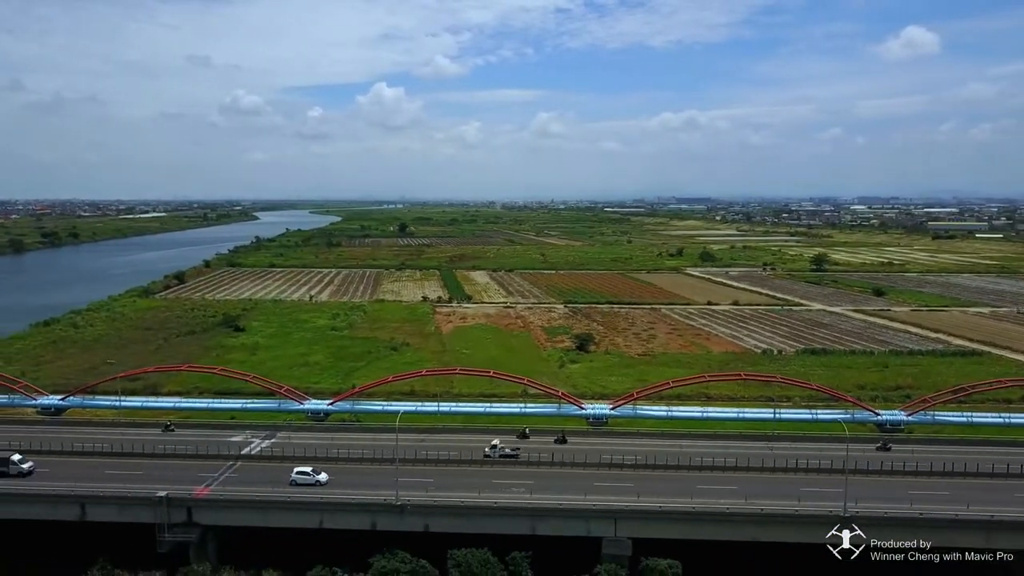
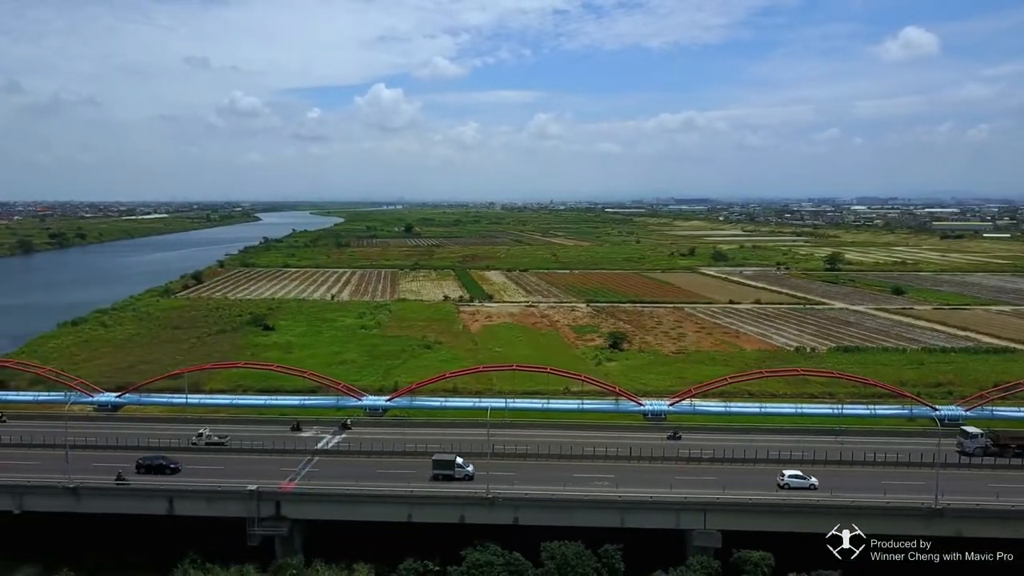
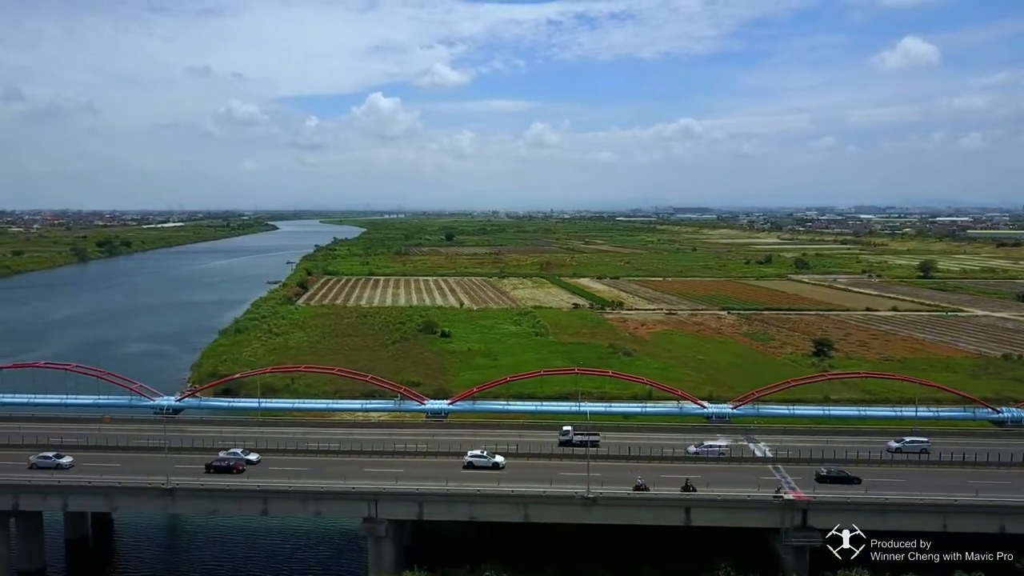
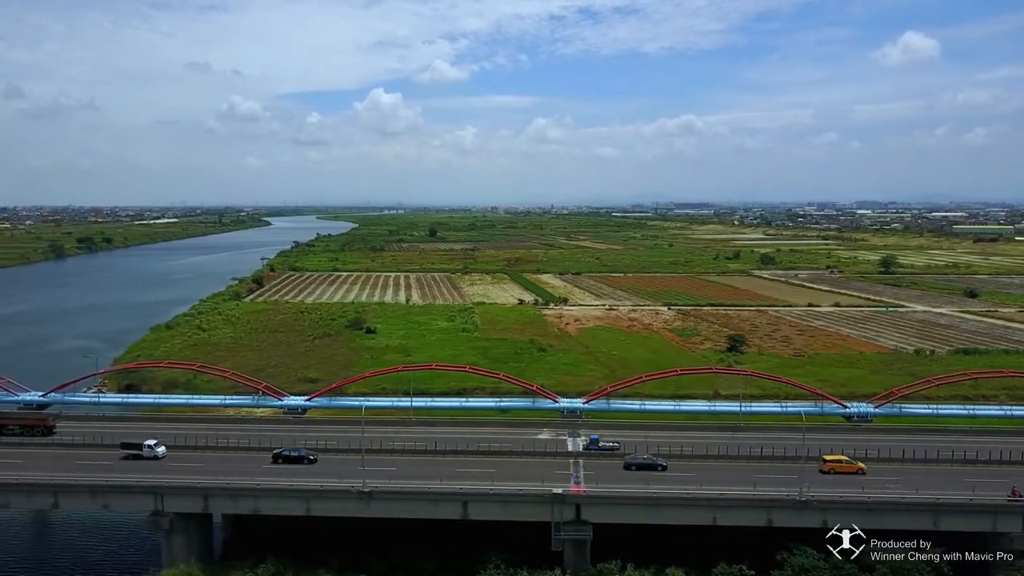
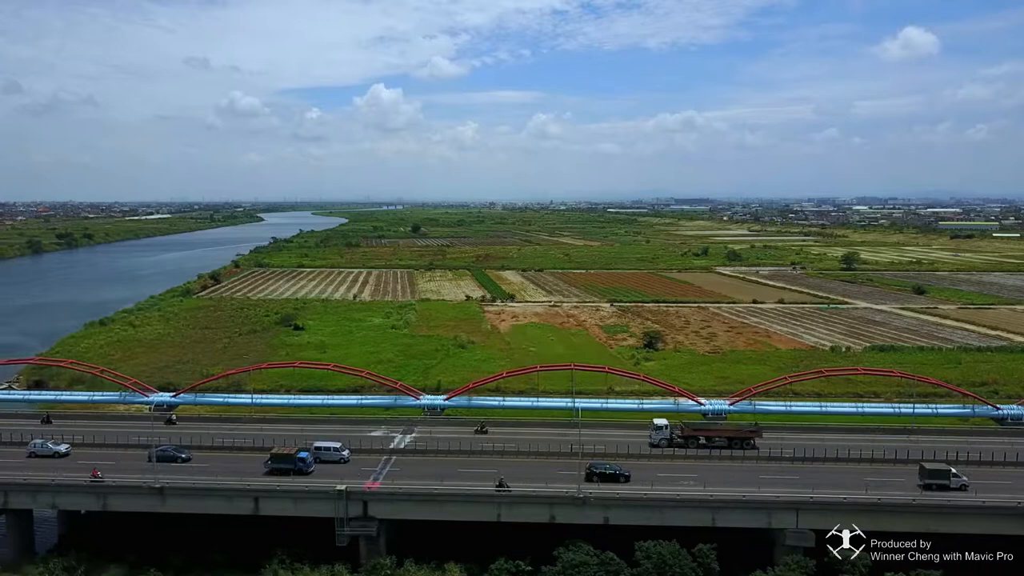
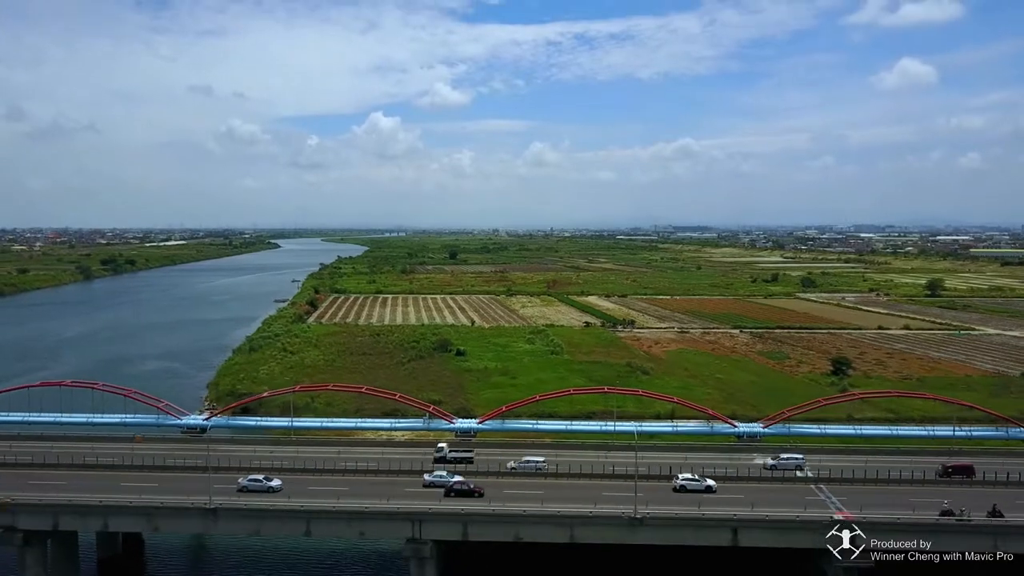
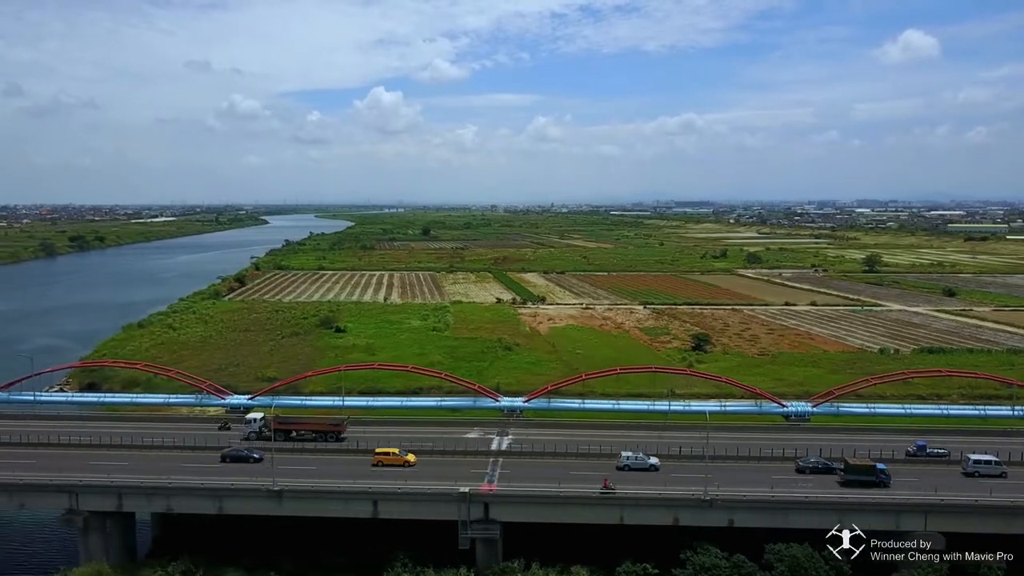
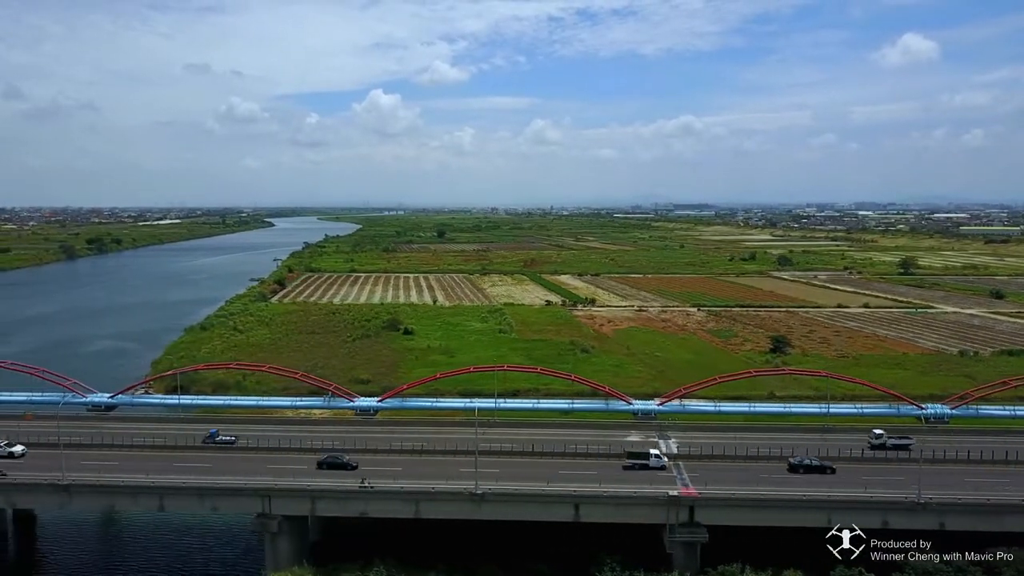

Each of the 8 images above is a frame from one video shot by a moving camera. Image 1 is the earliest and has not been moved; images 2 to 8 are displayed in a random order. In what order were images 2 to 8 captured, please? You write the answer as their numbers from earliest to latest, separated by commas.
2, 5, 7, 4, 8, 3, 6
